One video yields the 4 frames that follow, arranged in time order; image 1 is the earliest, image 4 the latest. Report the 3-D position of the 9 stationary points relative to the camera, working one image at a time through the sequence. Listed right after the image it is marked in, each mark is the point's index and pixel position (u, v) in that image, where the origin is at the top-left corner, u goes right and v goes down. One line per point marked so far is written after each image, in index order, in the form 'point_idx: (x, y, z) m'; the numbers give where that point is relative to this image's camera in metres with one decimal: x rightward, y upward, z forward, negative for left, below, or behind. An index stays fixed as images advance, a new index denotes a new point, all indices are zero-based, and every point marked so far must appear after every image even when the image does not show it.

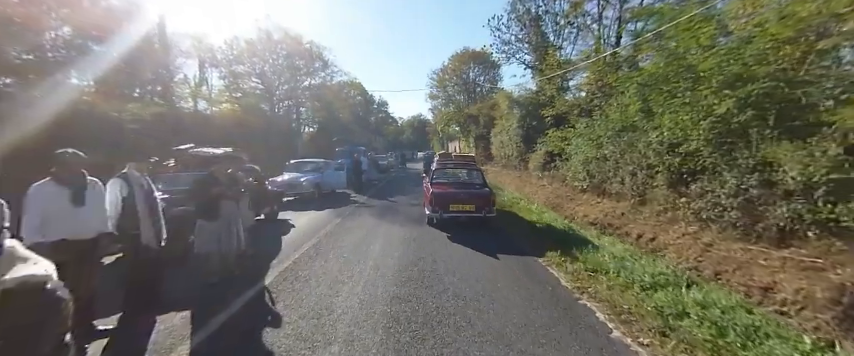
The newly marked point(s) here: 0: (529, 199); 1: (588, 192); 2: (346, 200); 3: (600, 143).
0: (+5.1, -0.9, +15.2) m
1: (+6.7, -0.6, +12.6) m
2: (-3.0, -0.8, +11.3) m
3: (+6.5, +1.3, +11.6) m
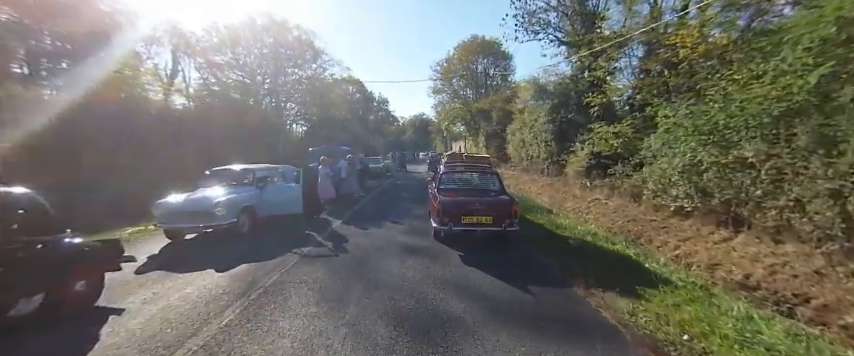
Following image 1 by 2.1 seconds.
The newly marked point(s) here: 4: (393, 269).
0: (+5.3, -1.4, +10.5) m
1: (+6.9, -1.0, +7.9) m
2: (-2.8, -1.3, +6.6) m
3: (+6.7, +0.9, +6.9) m
4: (-0.5, -1.4, +4.6) m
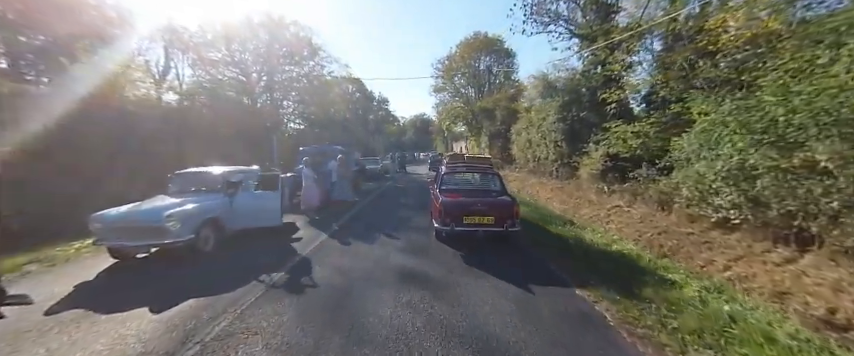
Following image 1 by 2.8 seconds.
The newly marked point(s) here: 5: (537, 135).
0: (+5.3, -1.5, +9.4) m
1: (+6.9, -1.1, +6.8) m
2: (-2.8, -1.4, +5.5) m
3: (+6.8, +0.7, +5.7) m
4: (-0.5, -1.5, +3.5) m
5: (+6.9, +2.7, +19.3) m
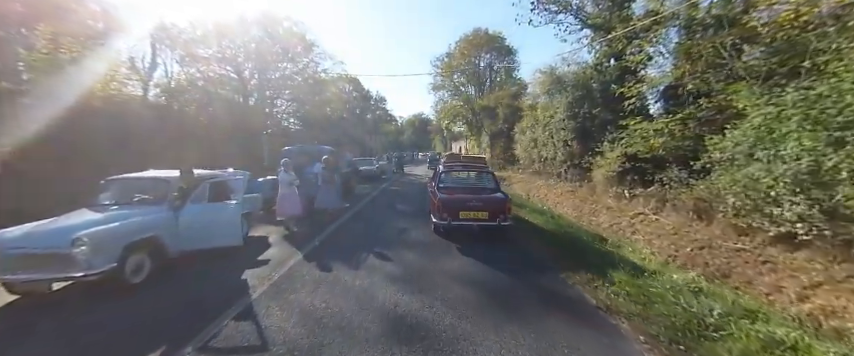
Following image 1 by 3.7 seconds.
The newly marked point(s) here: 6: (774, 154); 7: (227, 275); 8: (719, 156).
0: (+5.3, -1.6, +8.1) m
1: (+6.9, -1.3, +5.6) m
2: (-2.8, -1.5, +4.3) m
3: (+6.8, +0.6, +4.5) m
4: (-0.5, -1.6, +2.3) m
5: (+6.8, +2.6, +18.1) m
6: (+6.7, +0.5, +6.0) m
7: (-2.9, -1.4, +4.8) m
8: (+7.1, +0.6, +7.6) m
